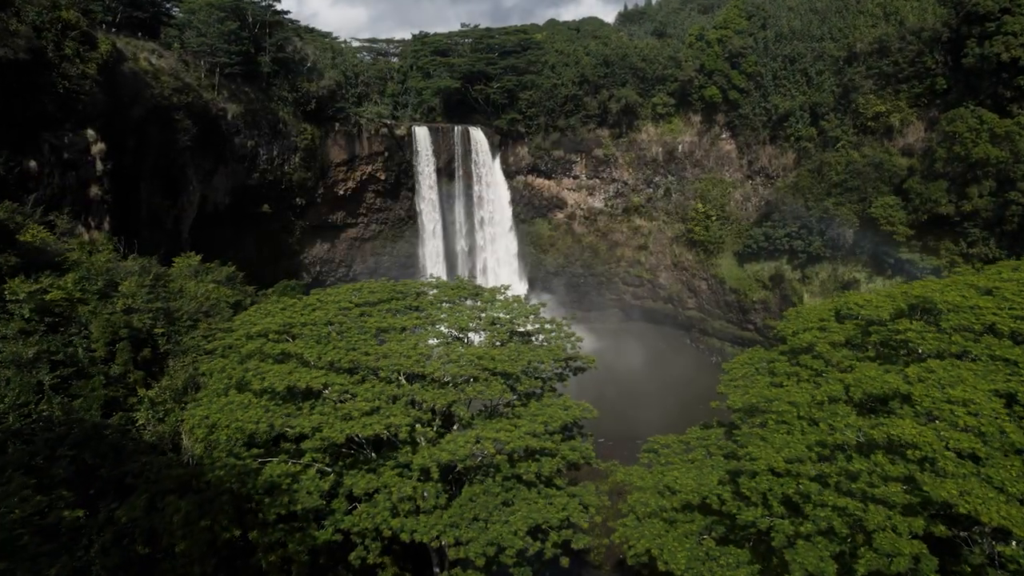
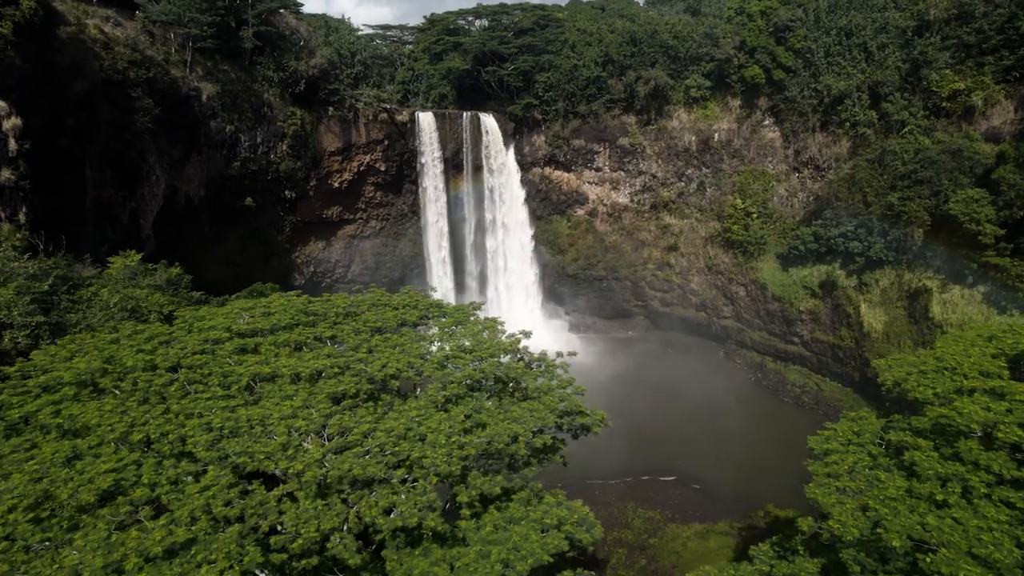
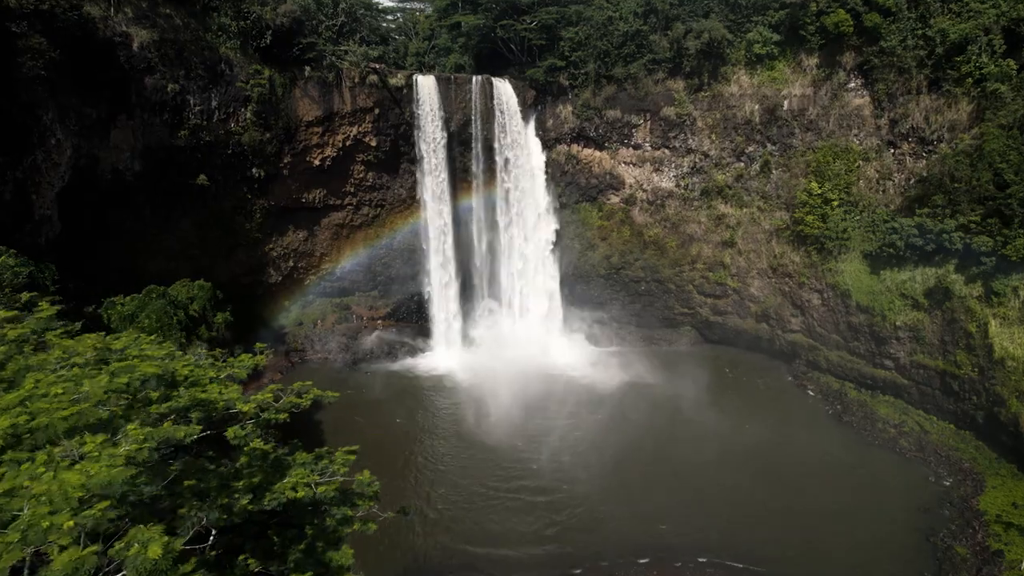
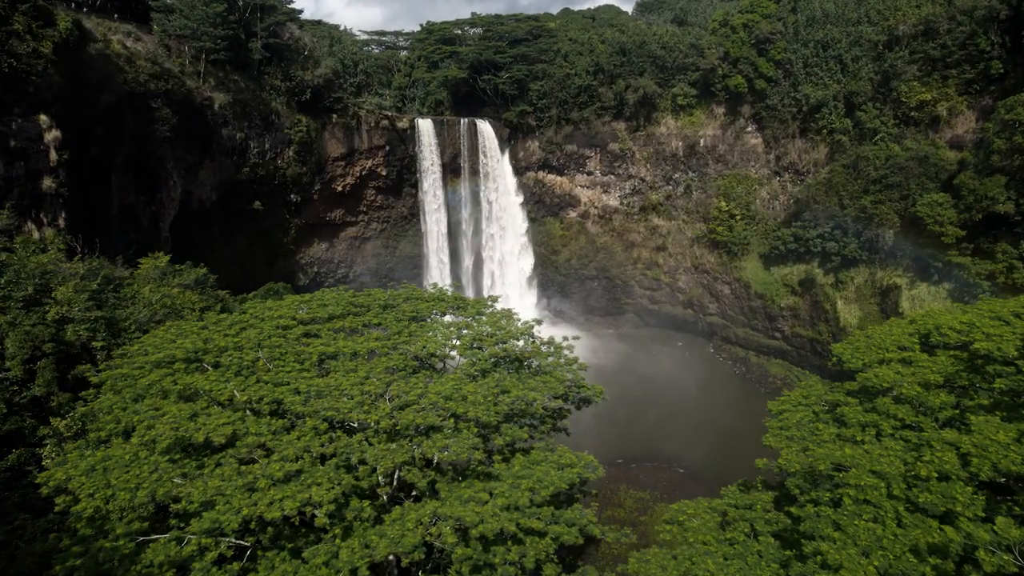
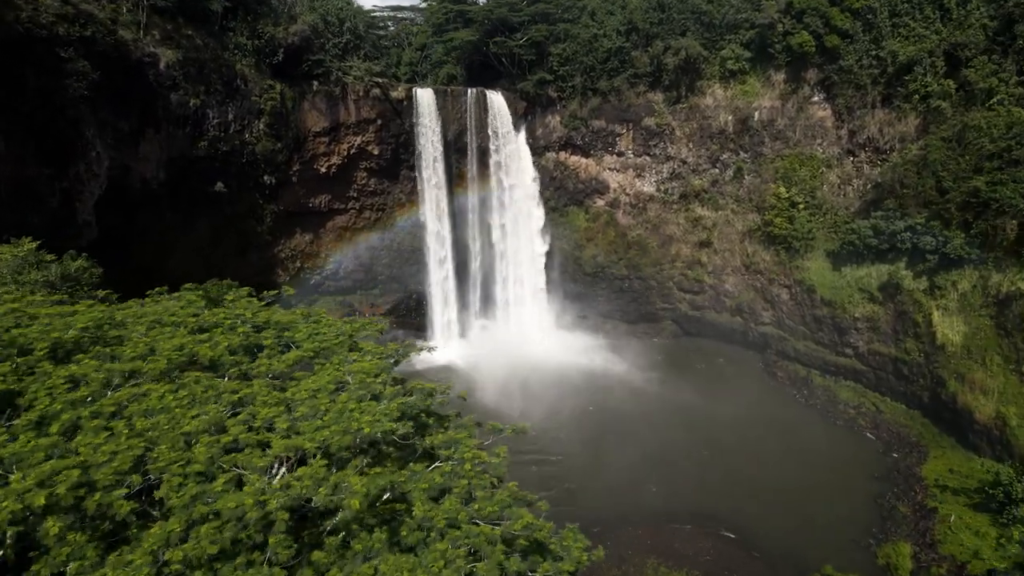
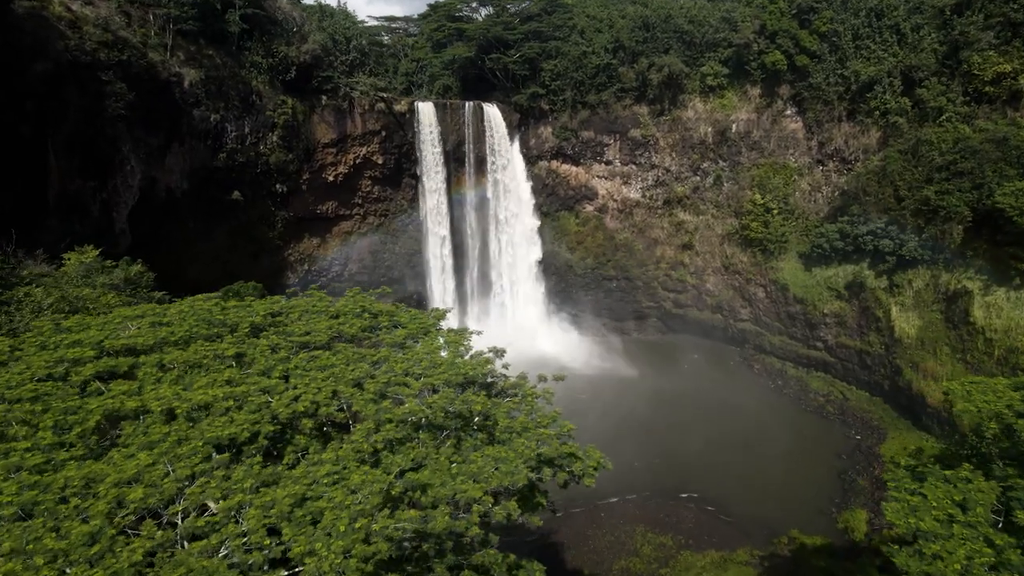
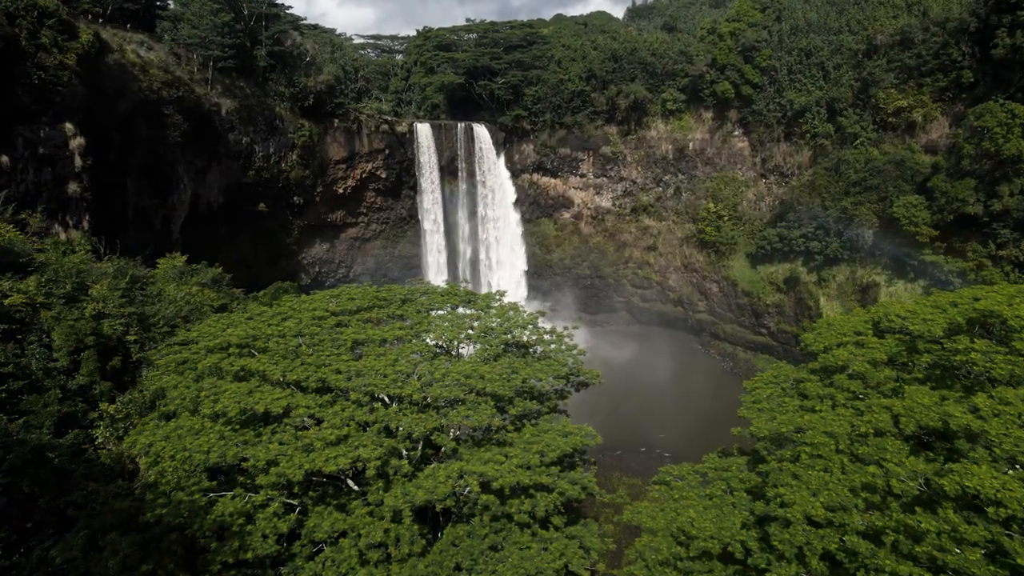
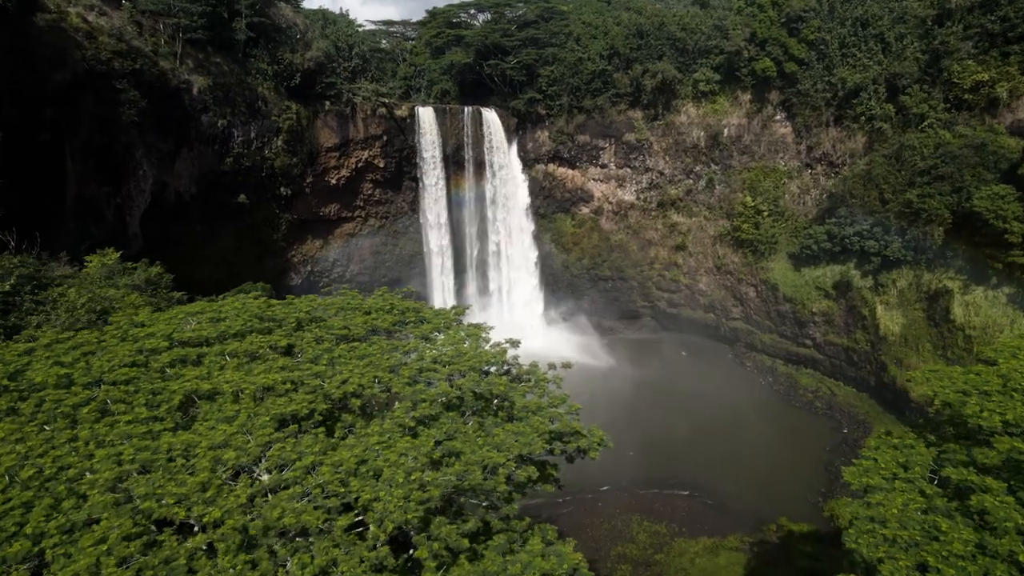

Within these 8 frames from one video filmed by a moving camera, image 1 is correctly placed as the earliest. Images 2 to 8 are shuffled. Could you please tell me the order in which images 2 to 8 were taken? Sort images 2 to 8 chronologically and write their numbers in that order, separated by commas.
7, 4, 2, 8, 6, 5, 3
